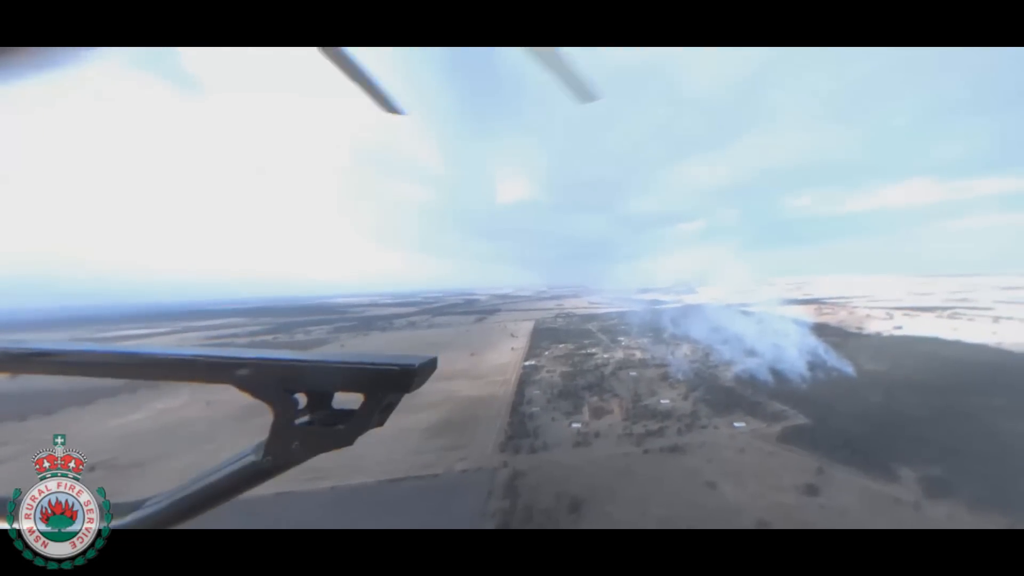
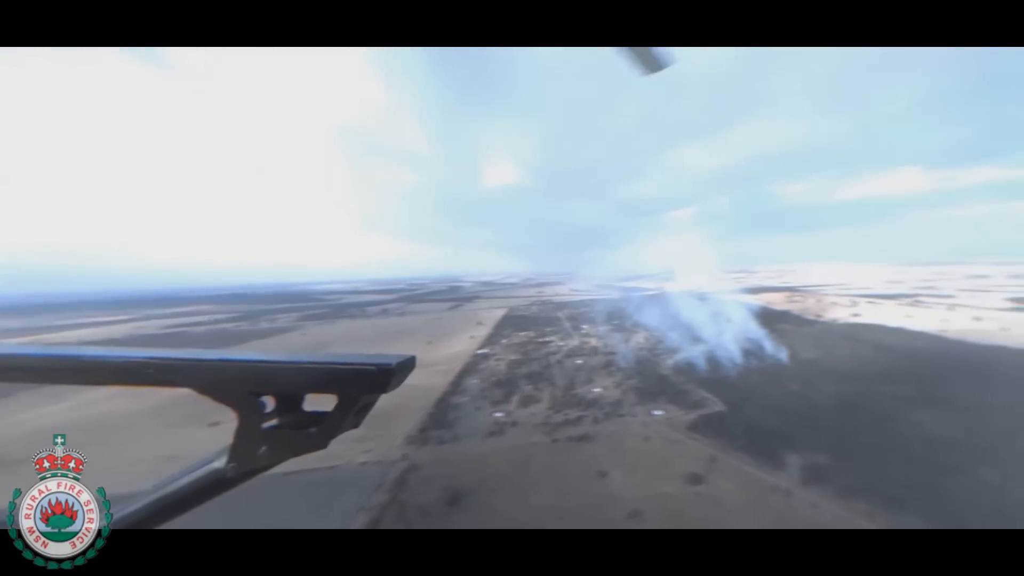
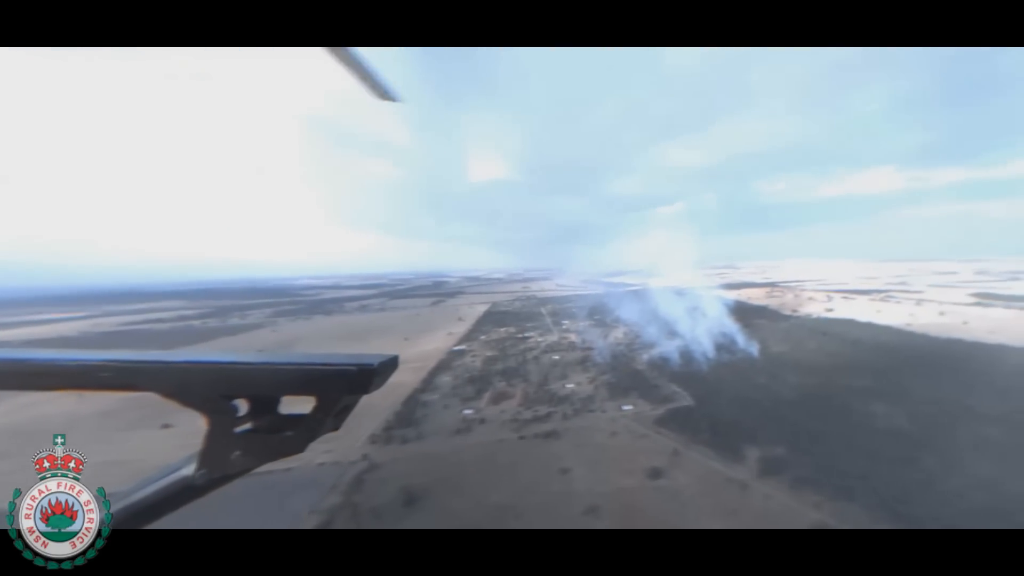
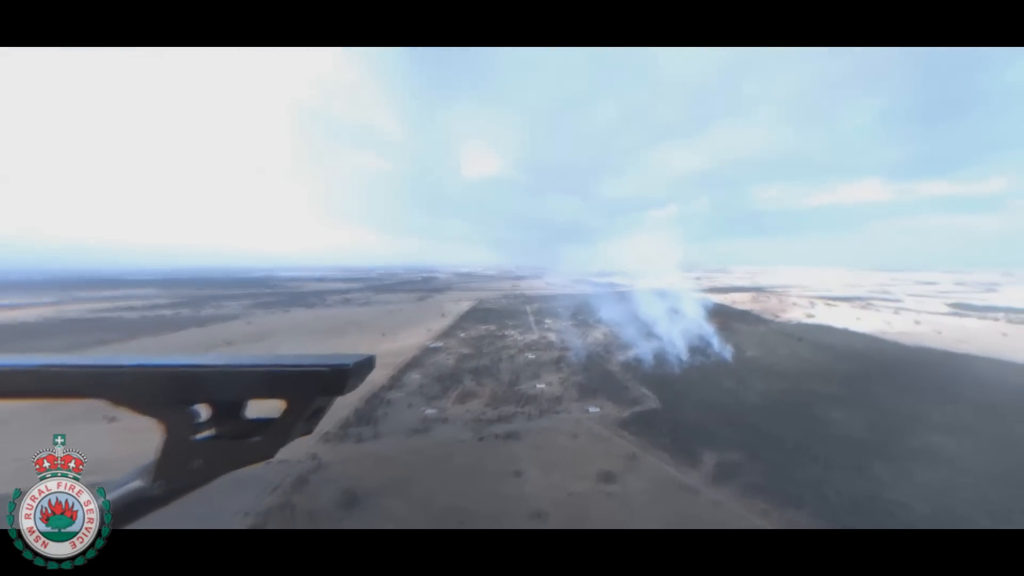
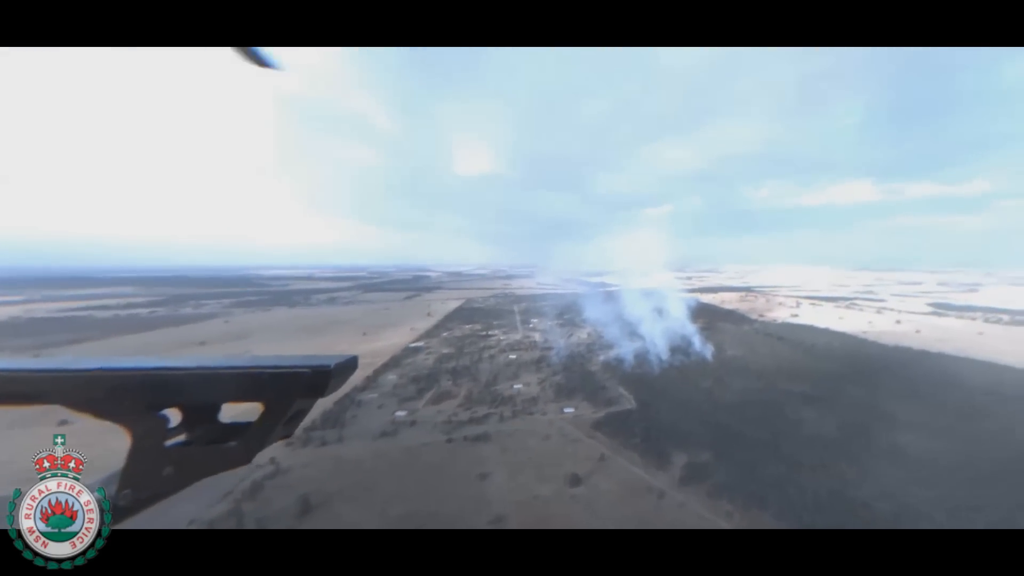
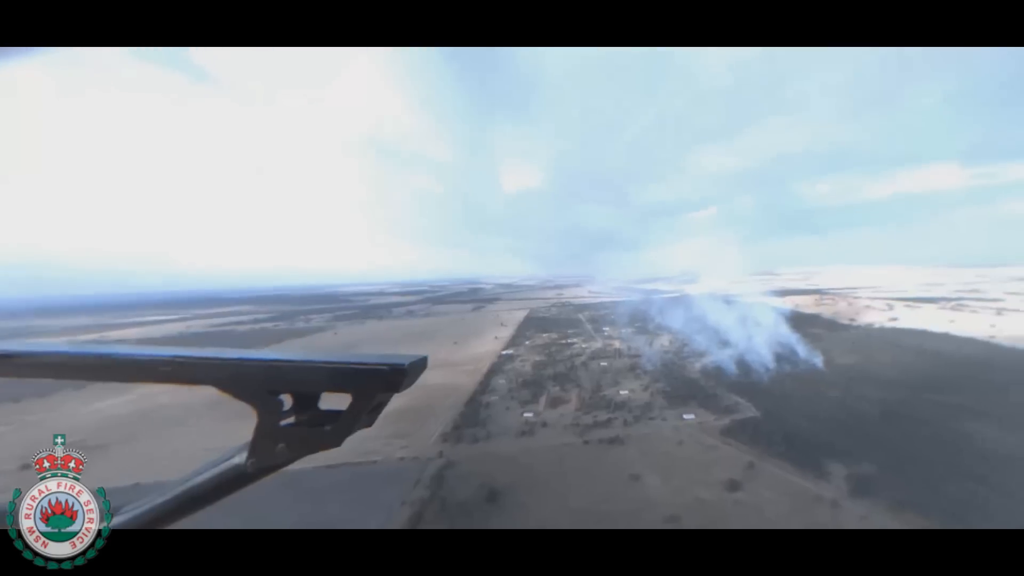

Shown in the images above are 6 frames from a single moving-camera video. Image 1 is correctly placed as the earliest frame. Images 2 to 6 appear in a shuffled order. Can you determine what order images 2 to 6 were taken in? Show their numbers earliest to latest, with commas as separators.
6, 2, 3, 4, 5
